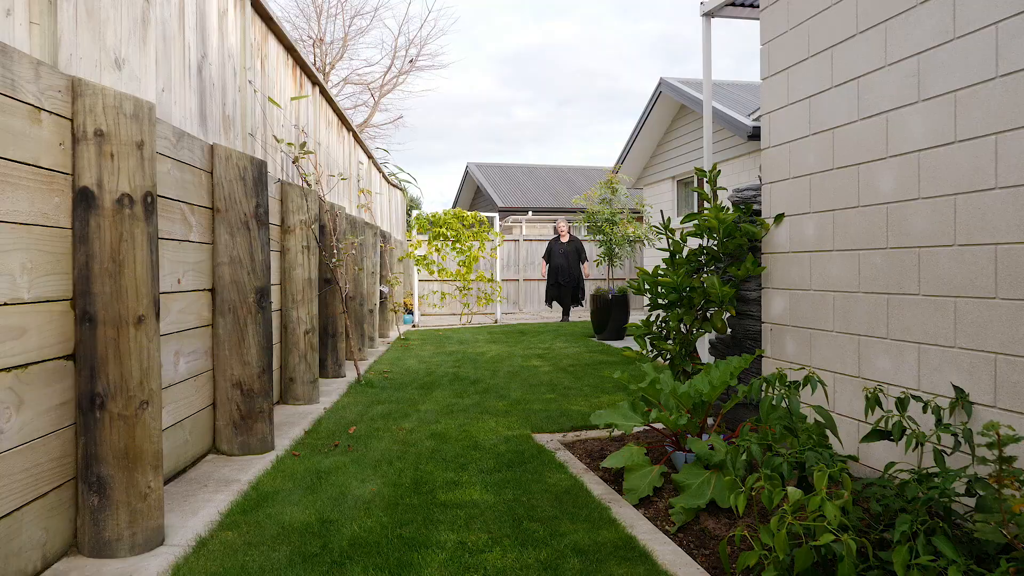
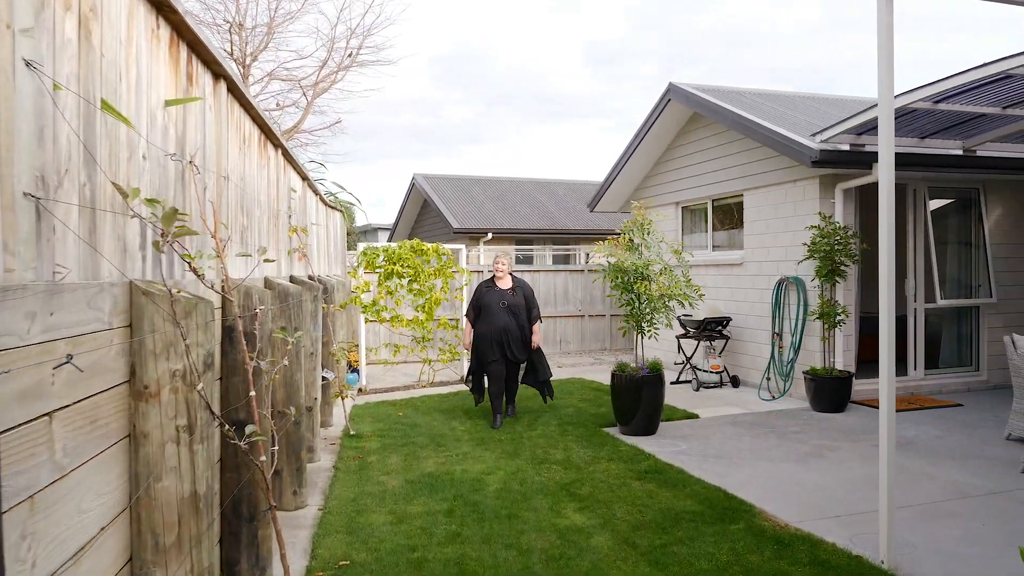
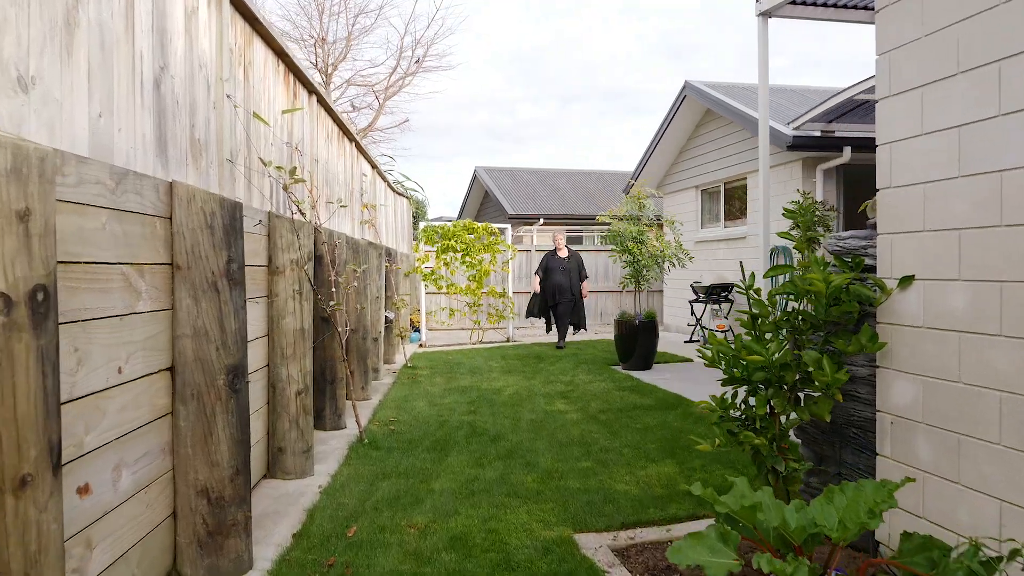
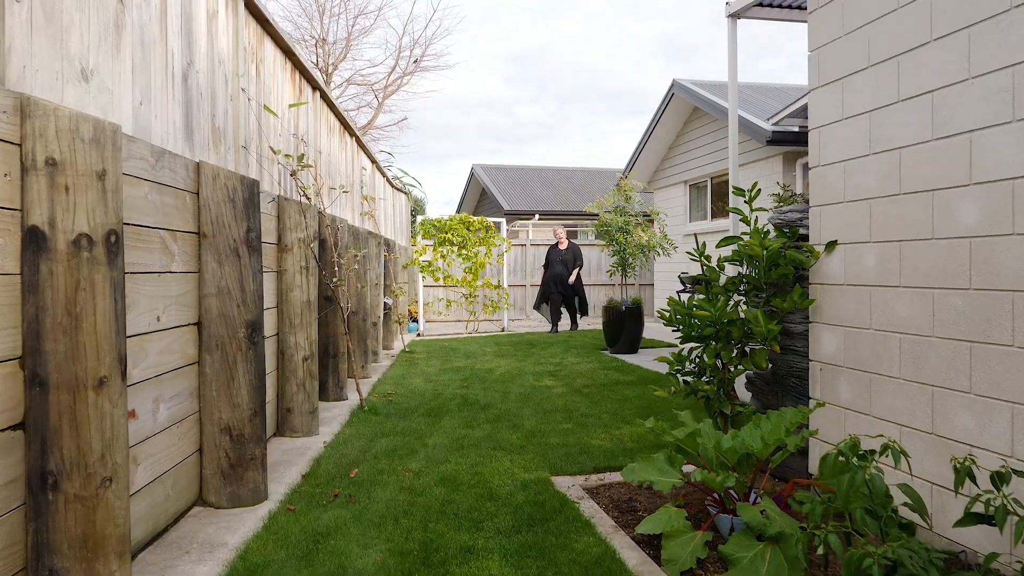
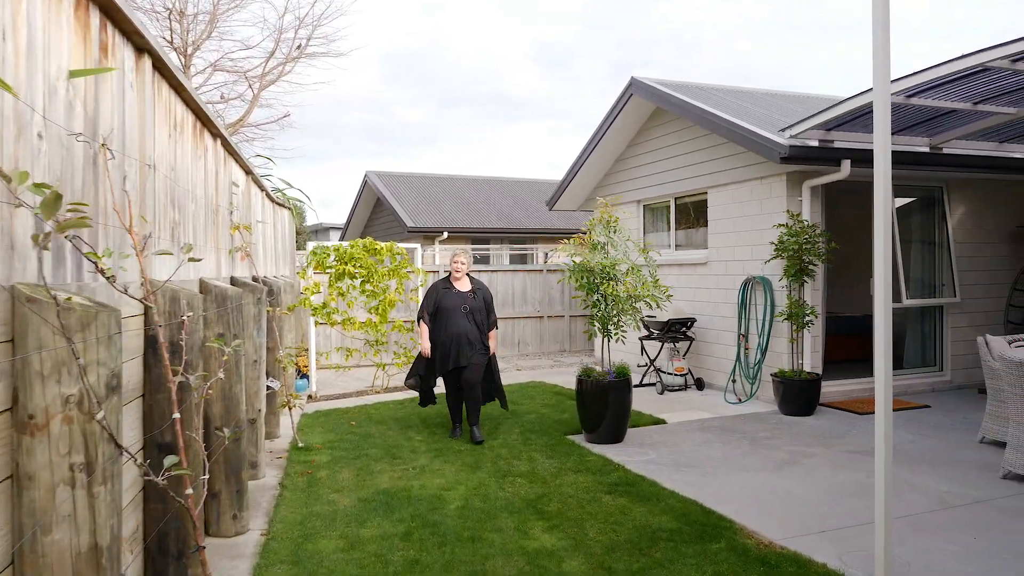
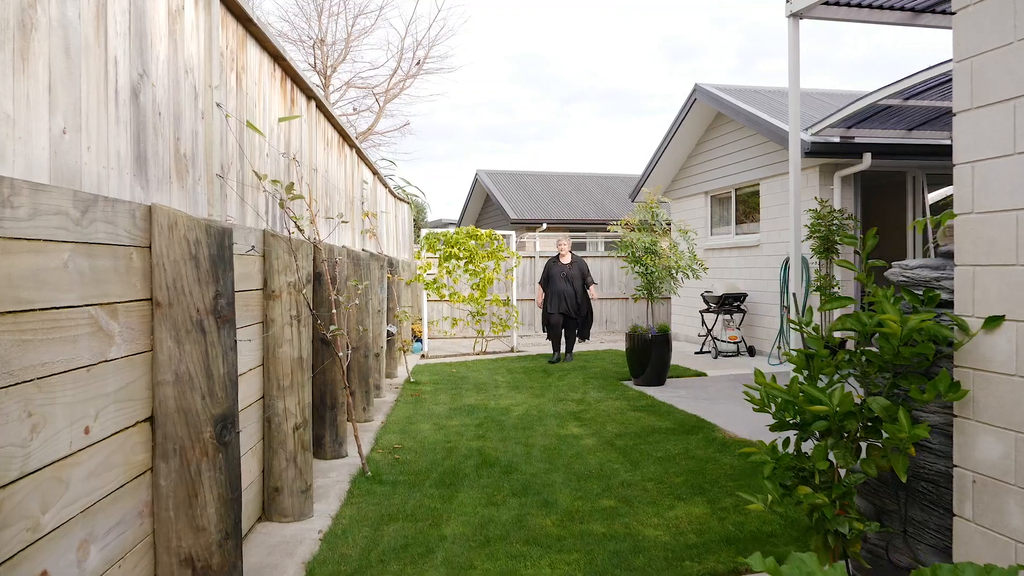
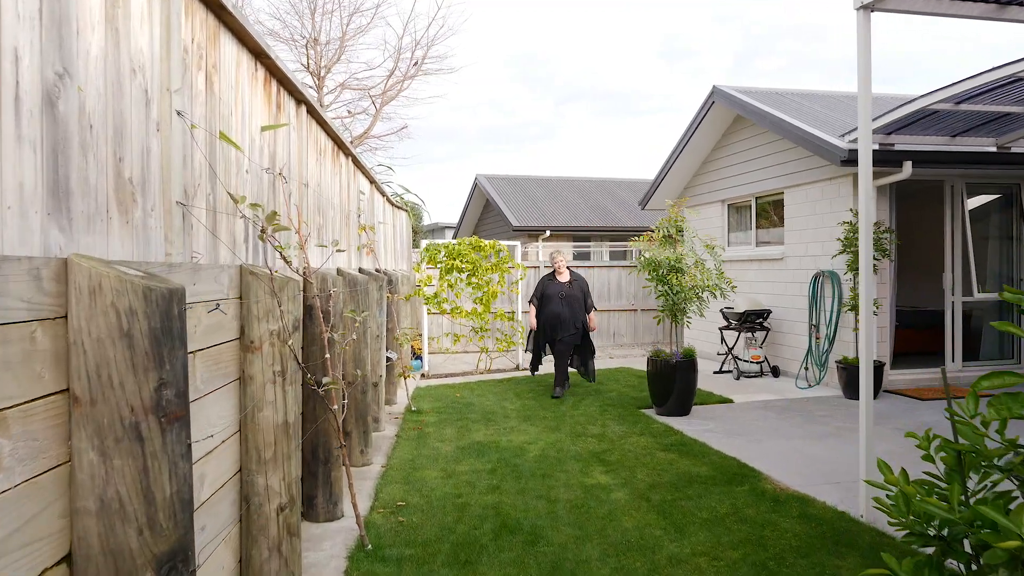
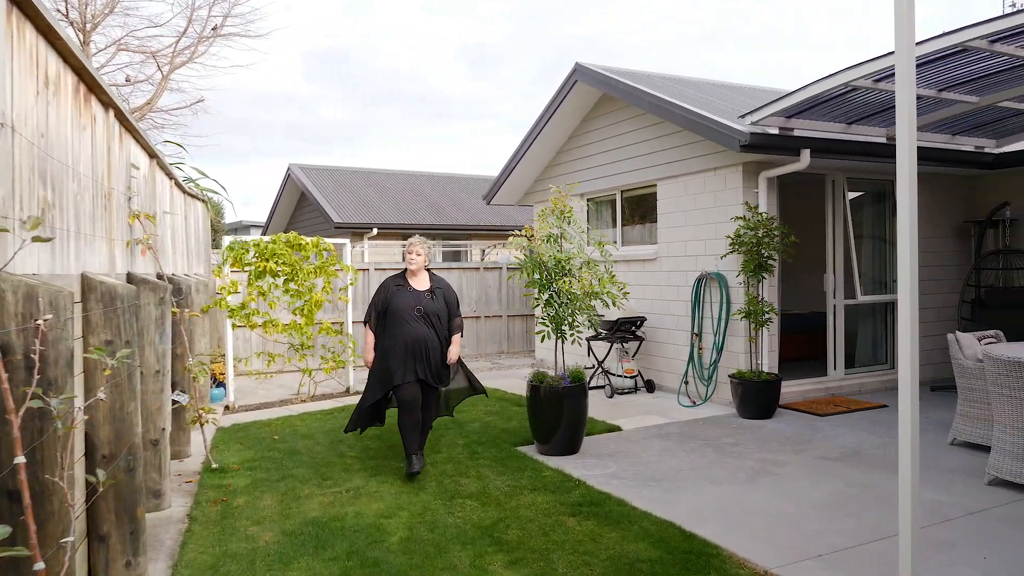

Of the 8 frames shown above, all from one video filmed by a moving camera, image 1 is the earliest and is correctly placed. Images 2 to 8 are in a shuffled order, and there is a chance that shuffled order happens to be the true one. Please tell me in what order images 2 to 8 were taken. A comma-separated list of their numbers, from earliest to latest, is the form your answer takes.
4, 3, 6, 7, 2, 5, 8
